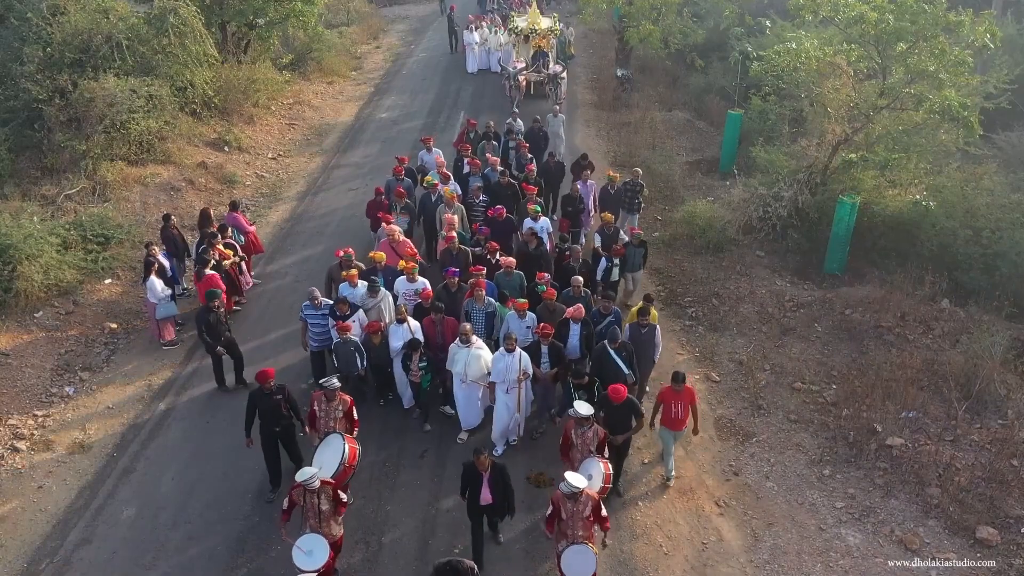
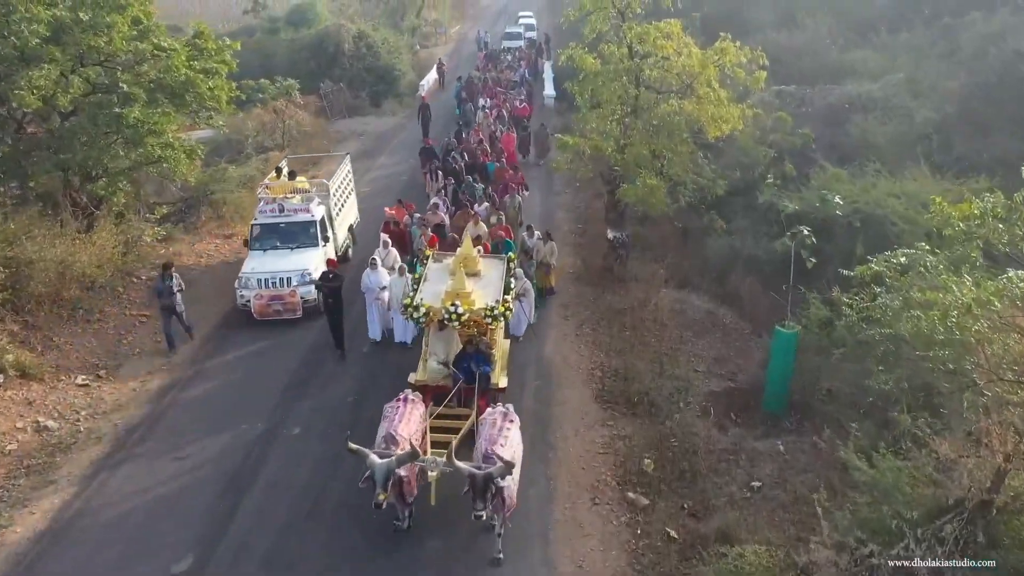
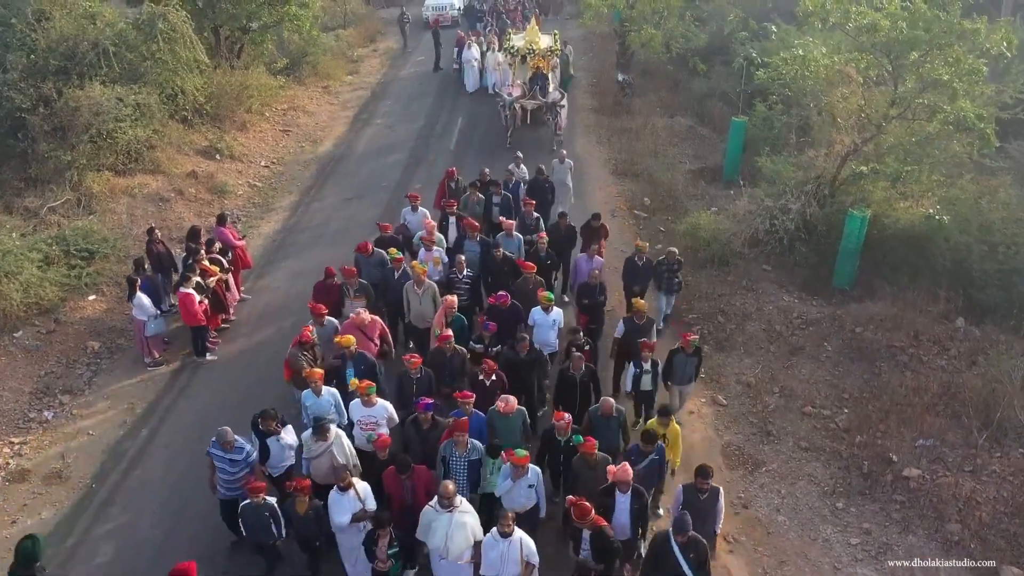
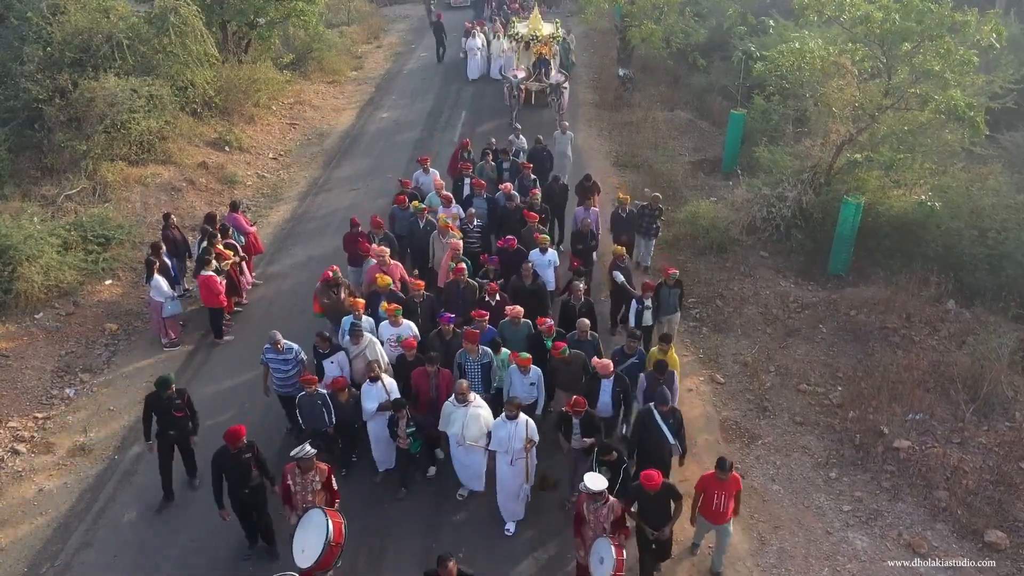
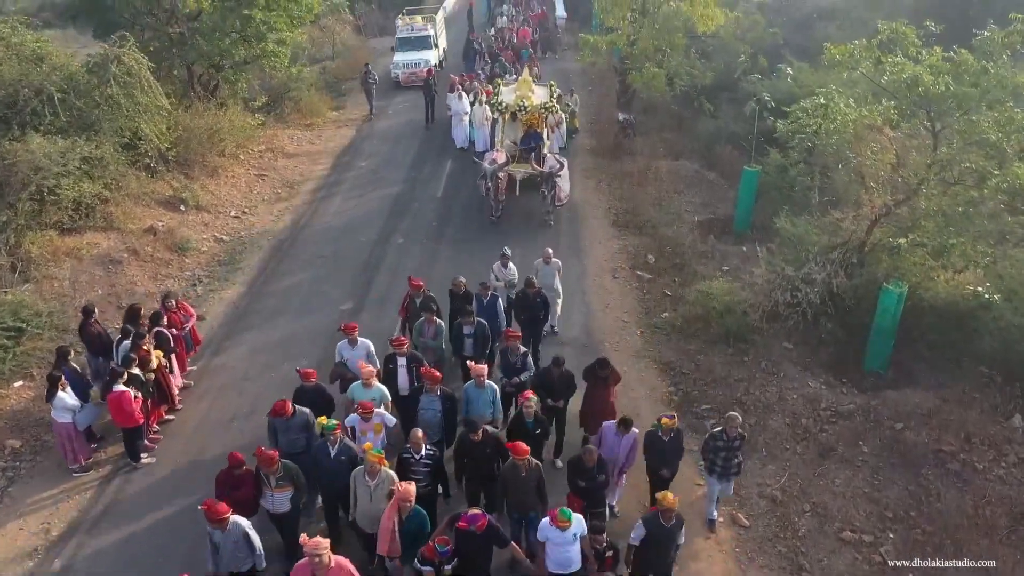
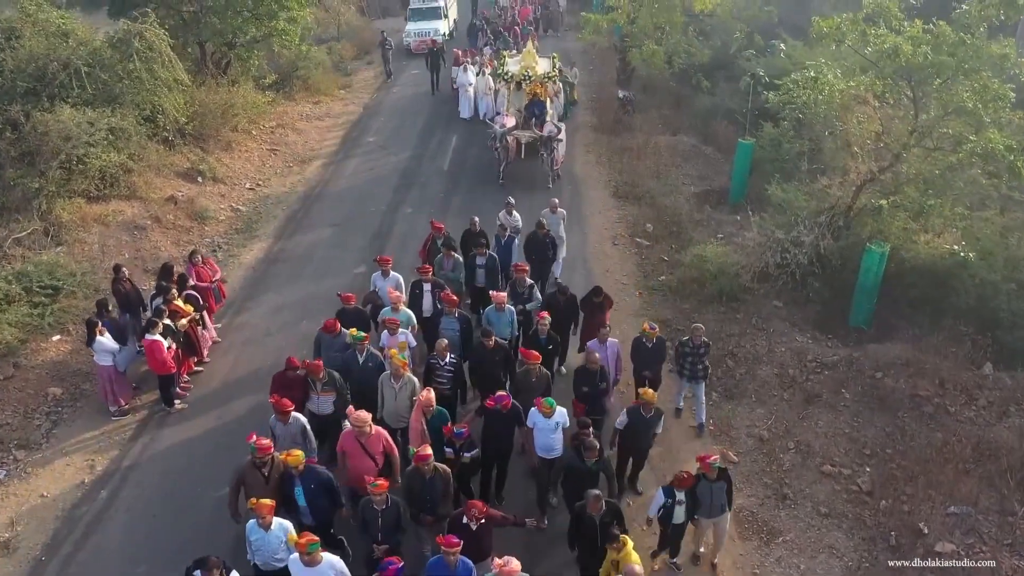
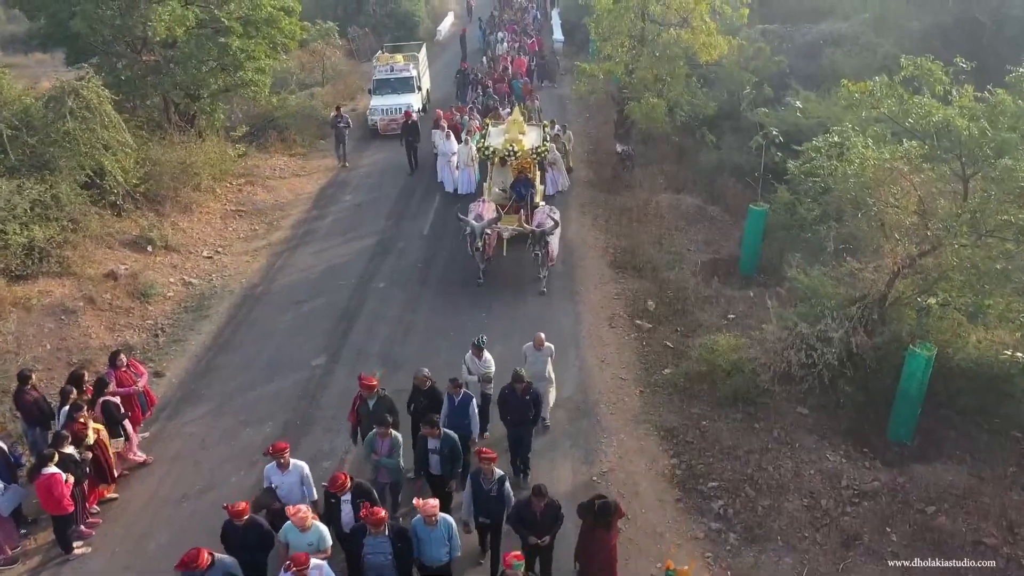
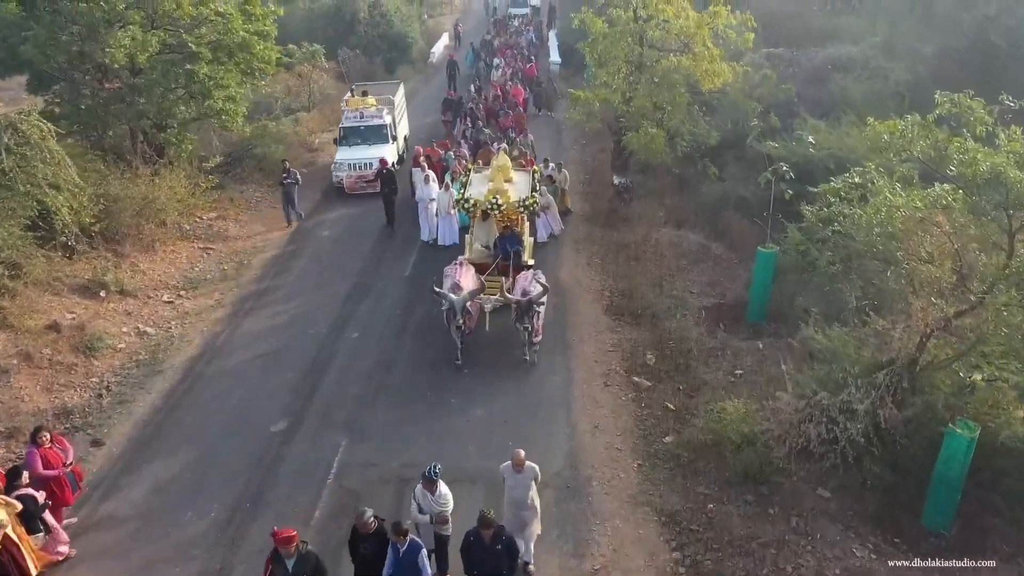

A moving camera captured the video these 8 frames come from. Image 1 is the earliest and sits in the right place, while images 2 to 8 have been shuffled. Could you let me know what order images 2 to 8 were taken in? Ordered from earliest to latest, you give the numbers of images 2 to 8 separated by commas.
4, 3, 6, 5, 7, 8, 2
